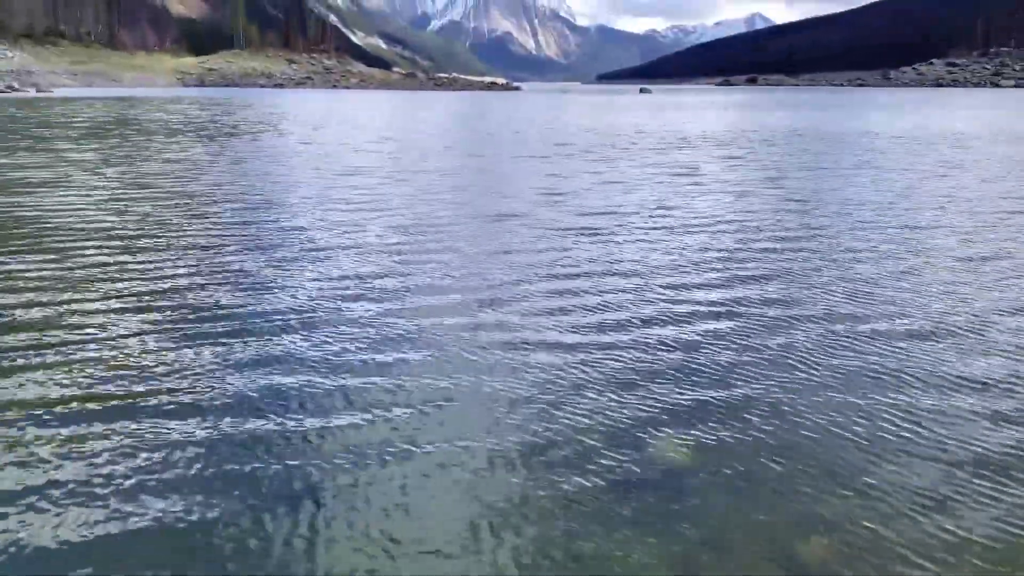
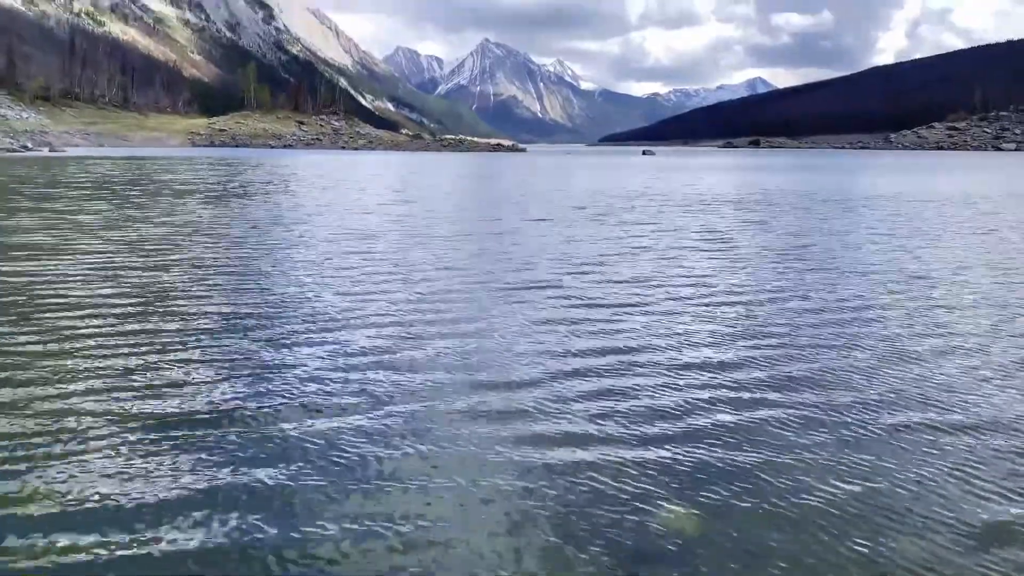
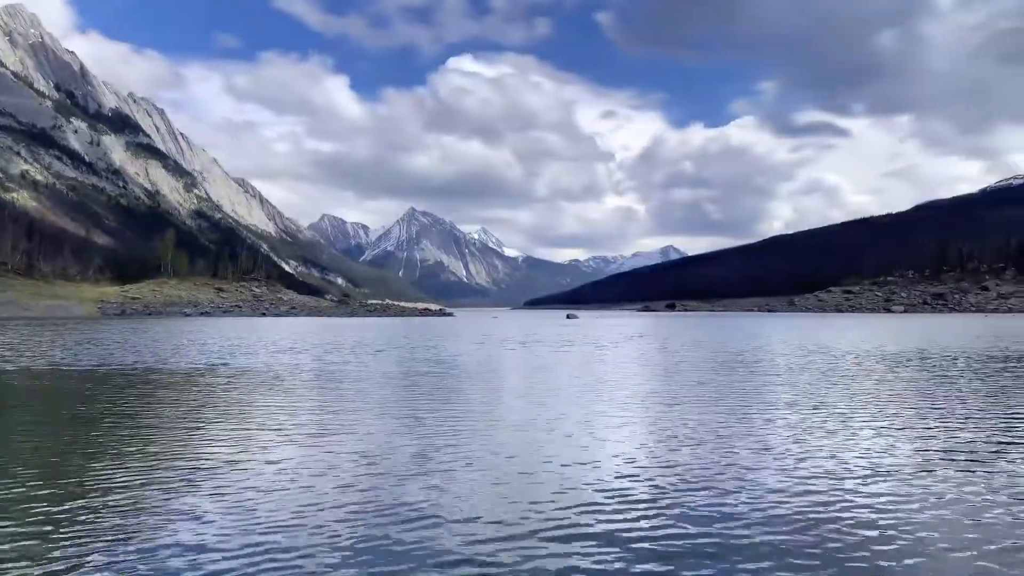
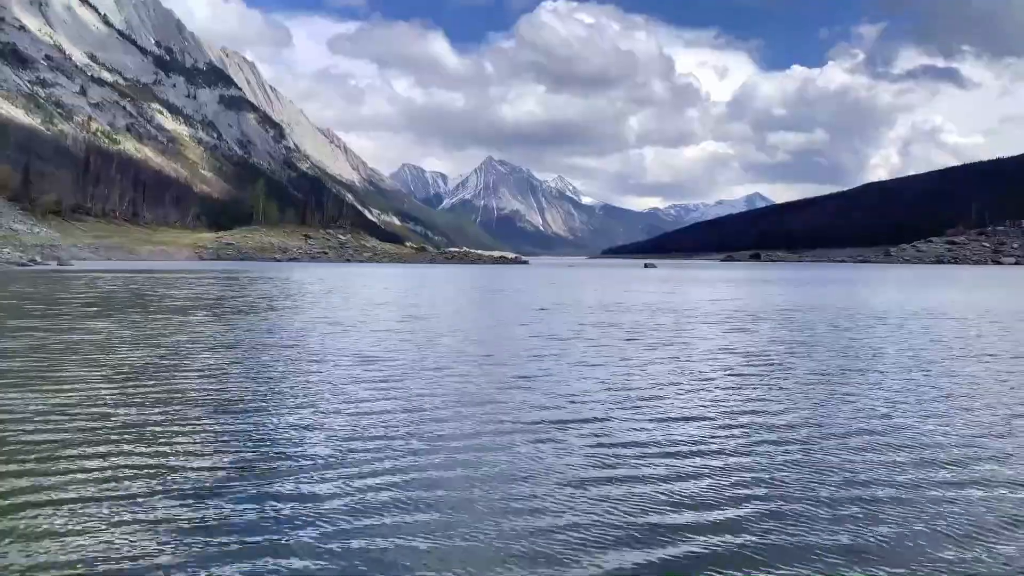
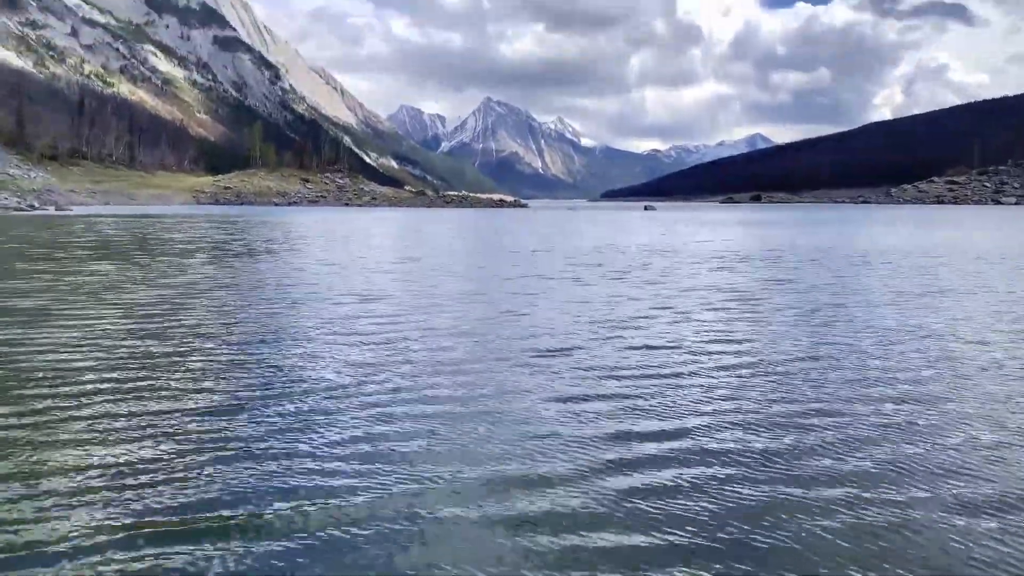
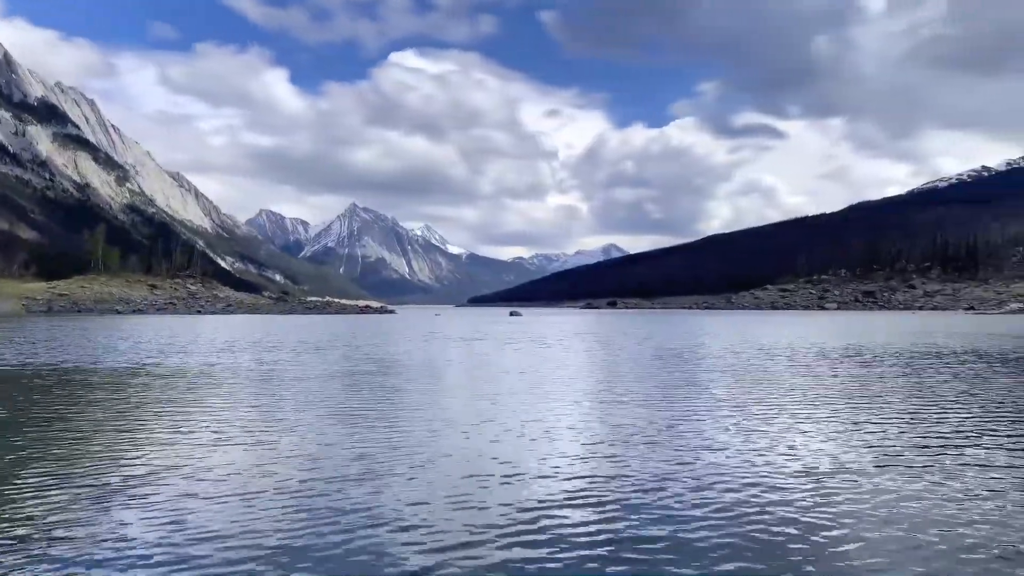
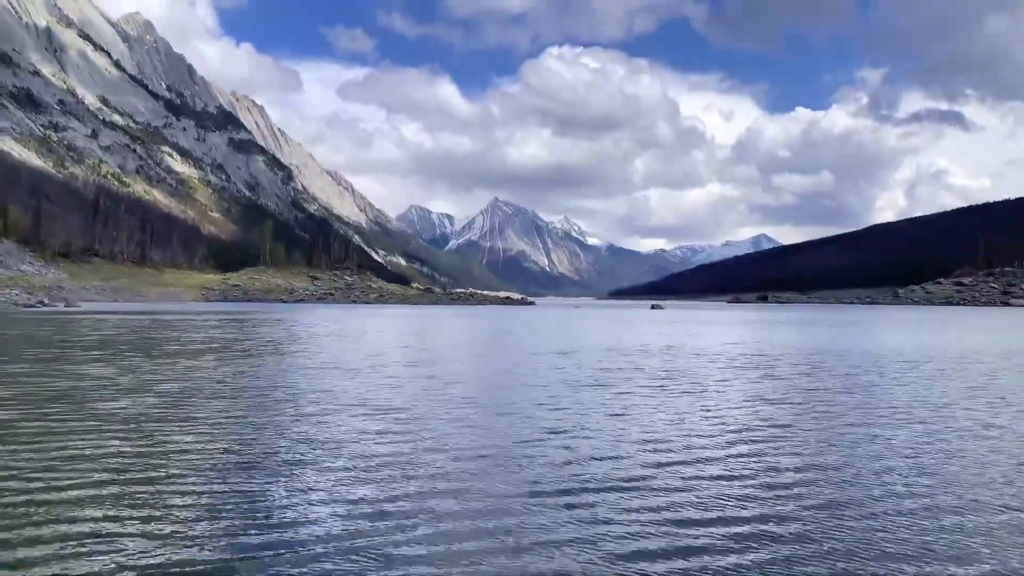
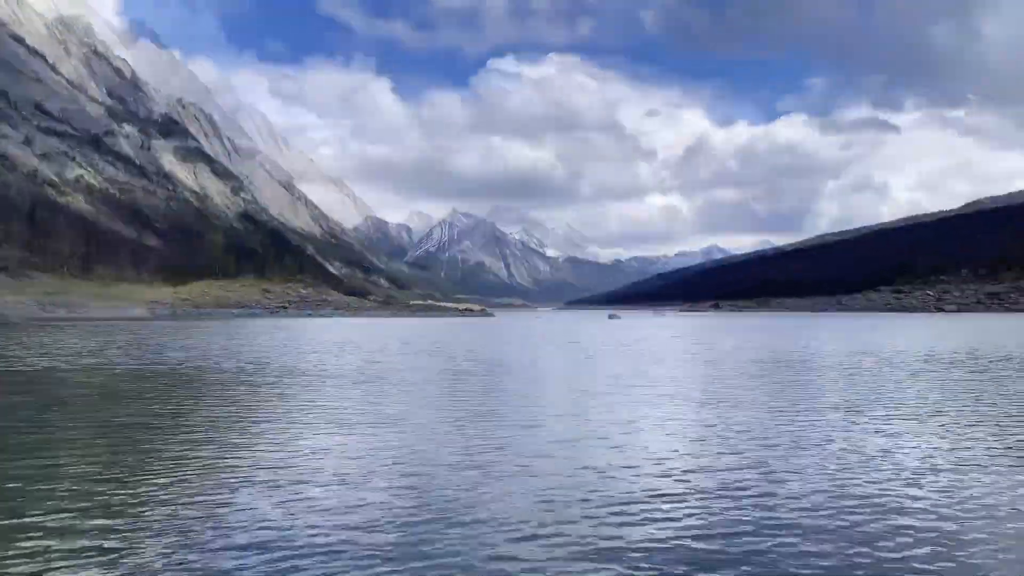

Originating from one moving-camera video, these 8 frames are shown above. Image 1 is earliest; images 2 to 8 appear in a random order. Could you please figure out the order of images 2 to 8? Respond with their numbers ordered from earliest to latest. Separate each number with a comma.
2, 5, 4, 7, 8, 3, 6
